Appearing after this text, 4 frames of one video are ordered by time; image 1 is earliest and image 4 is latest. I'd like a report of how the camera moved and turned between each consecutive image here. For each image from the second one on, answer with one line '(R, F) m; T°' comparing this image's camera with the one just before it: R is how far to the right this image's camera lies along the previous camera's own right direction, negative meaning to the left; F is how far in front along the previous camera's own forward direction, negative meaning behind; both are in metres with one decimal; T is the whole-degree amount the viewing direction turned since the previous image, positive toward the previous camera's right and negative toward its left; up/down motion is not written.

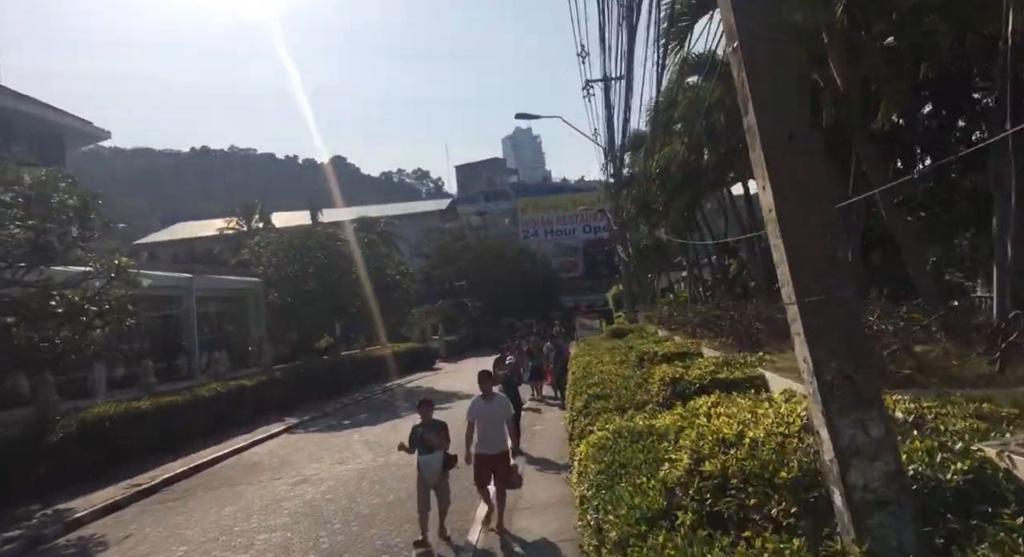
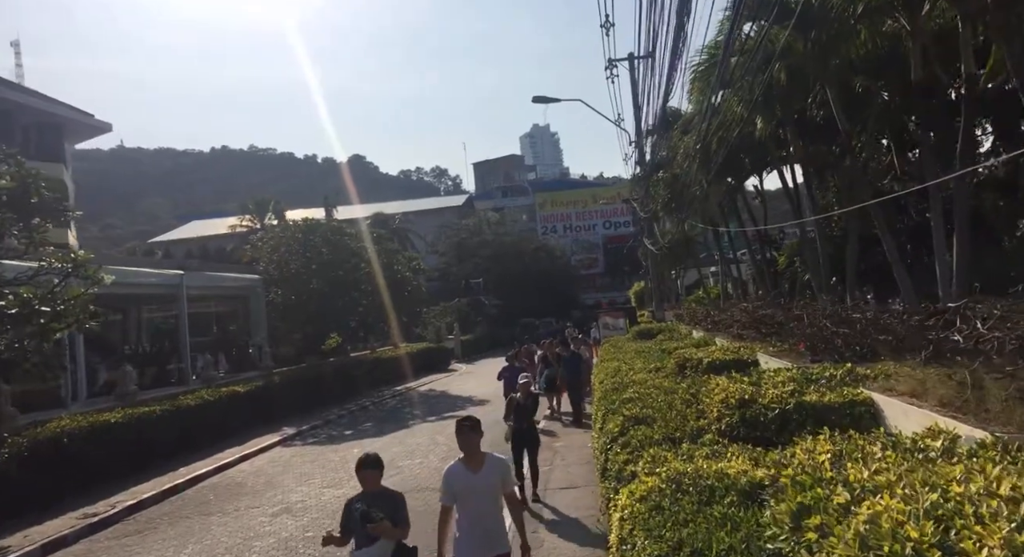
(0.0, +2.2) m; -2°
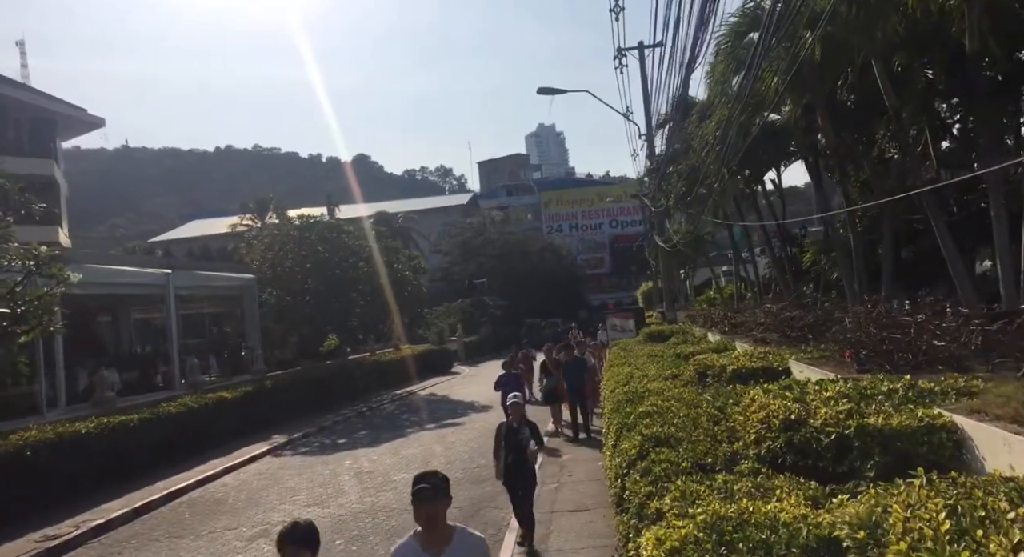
(+0.1, +1.2) m; 0°
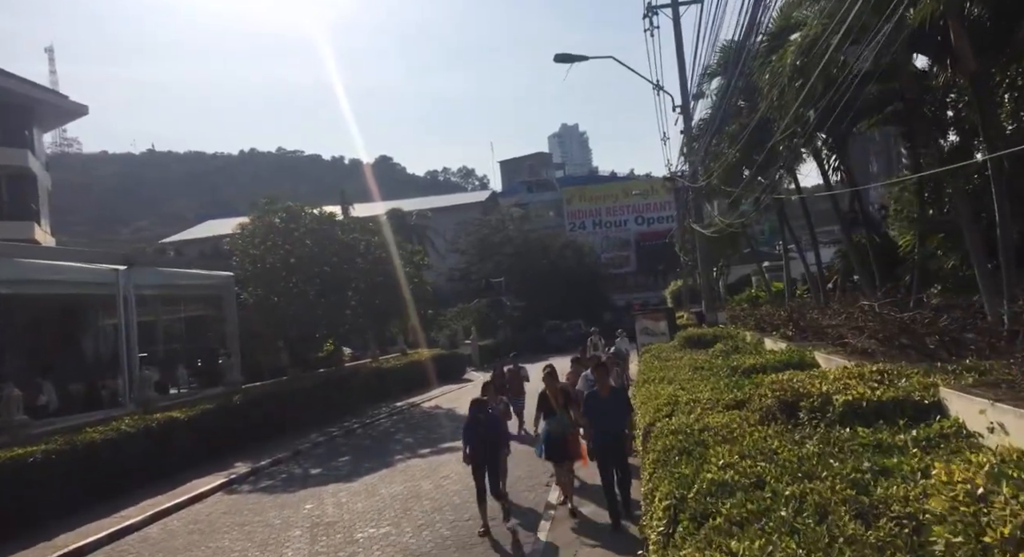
(+0.3, +3.6) m; -2°
